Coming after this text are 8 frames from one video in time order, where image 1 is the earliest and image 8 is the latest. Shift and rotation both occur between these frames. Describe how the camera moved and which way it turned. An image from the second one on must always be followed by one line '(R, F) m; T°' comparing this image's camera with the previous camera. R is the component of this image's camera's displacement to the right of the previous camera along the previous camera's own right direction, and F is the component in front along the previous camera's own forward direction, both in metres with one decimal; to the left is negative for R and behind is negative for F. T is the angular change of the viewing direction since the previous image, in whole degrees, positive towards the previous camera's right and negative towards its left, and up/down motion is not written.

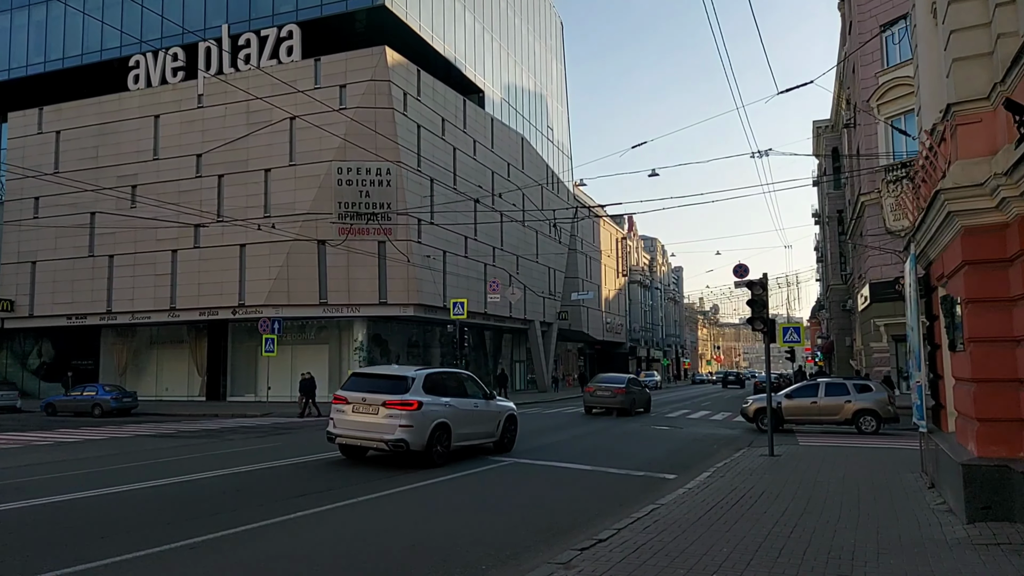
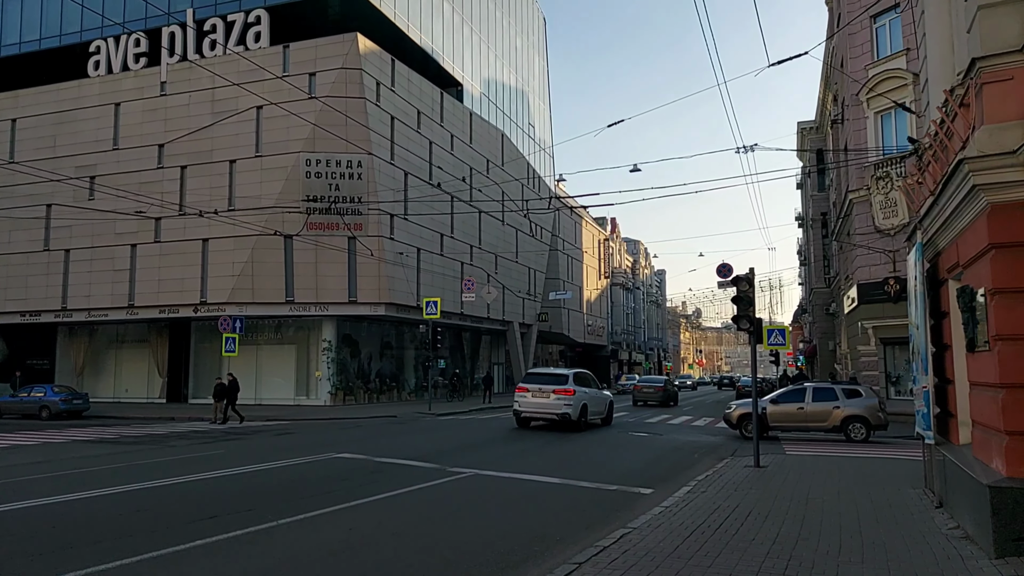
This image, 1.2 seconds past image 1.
(+0.4, +1.4) m; +1°
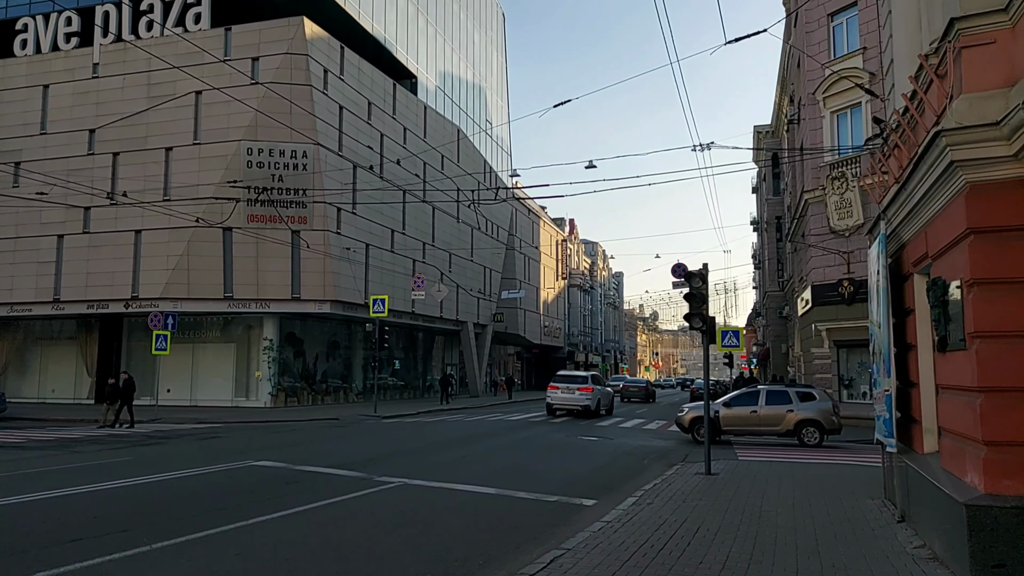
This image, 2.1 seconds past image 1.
(+0.4, +1.0) m; +3°
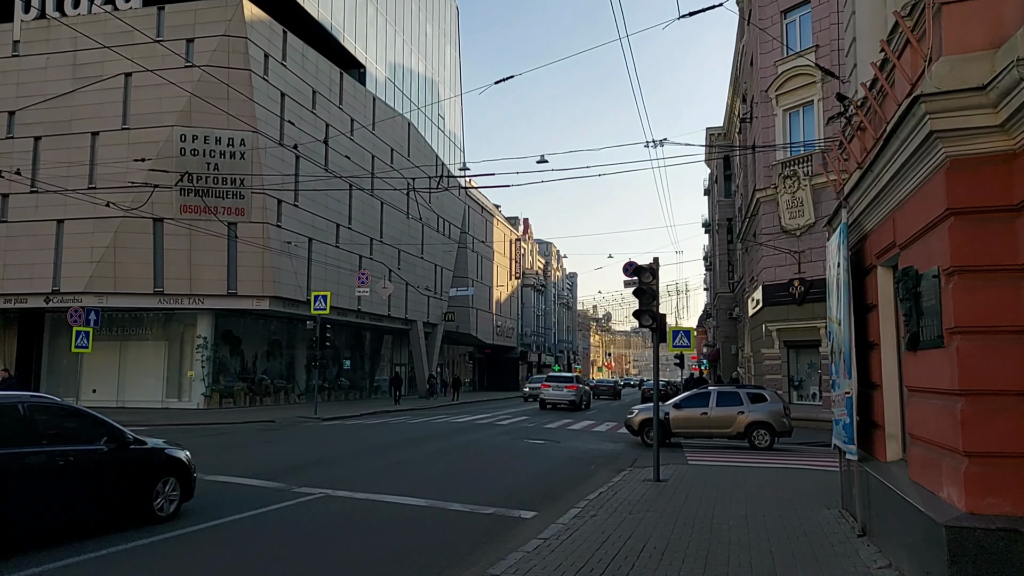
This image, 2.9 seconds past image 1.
(+0.3, +1.0) m; +4°
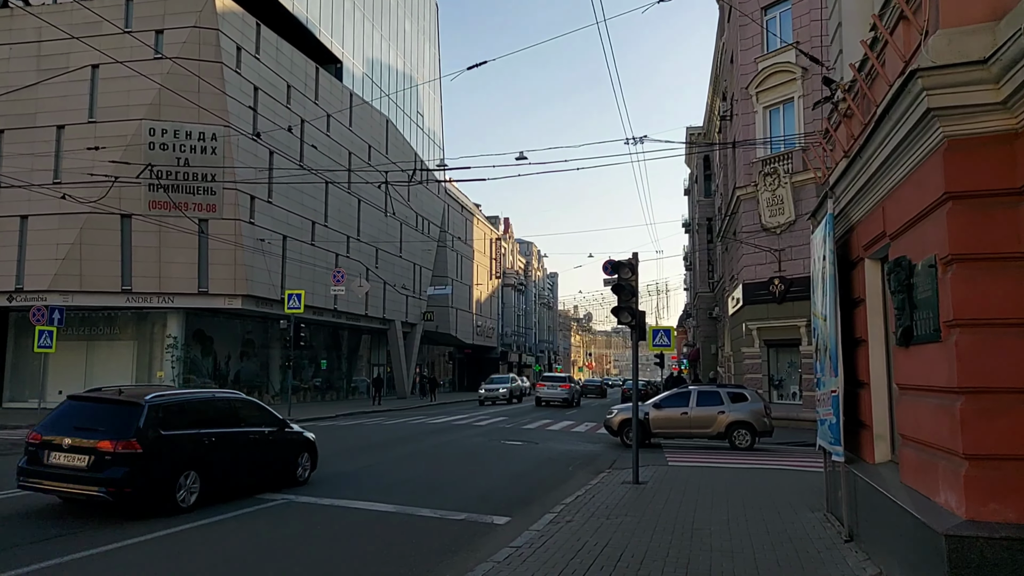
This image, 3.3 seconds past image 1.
(+0.1, +0.5) m; +2°
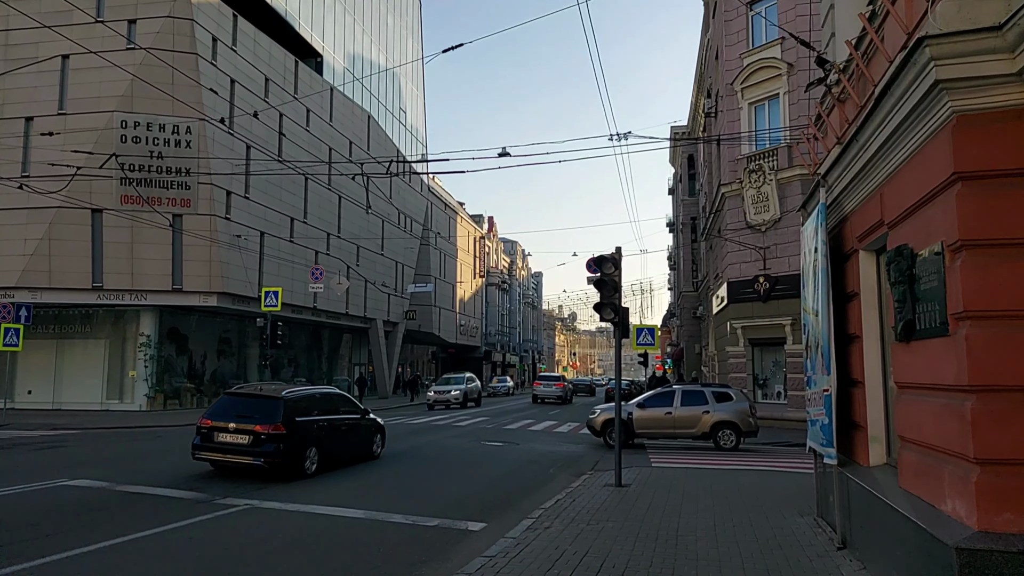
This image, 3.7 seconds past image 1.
(+0.1, +0.5) m; +1°
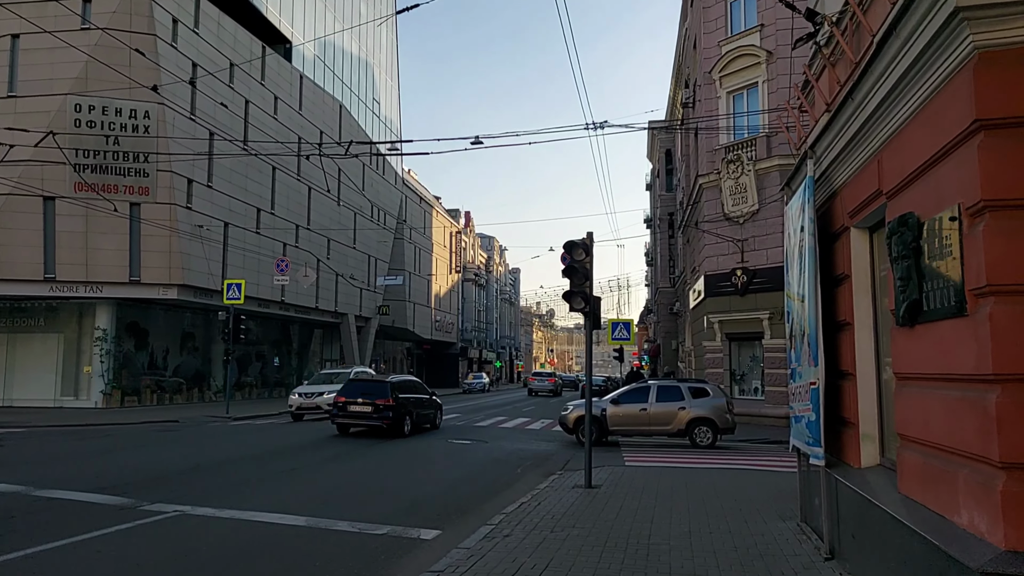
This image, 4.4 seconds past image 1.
(+0.2, +0.8) m; +2°
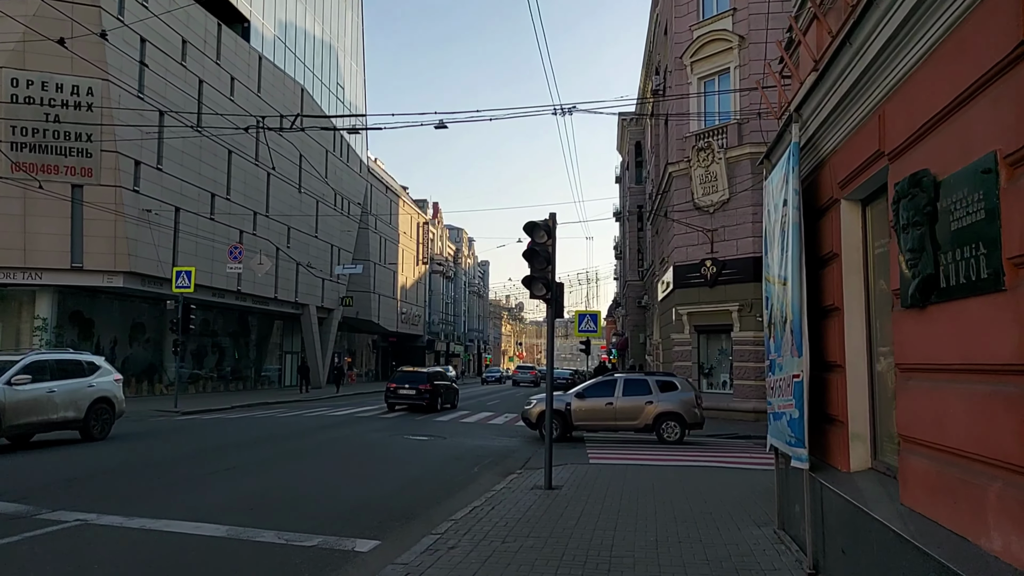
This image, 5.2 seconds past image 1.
(+0.2, +0.9) m; +2°
